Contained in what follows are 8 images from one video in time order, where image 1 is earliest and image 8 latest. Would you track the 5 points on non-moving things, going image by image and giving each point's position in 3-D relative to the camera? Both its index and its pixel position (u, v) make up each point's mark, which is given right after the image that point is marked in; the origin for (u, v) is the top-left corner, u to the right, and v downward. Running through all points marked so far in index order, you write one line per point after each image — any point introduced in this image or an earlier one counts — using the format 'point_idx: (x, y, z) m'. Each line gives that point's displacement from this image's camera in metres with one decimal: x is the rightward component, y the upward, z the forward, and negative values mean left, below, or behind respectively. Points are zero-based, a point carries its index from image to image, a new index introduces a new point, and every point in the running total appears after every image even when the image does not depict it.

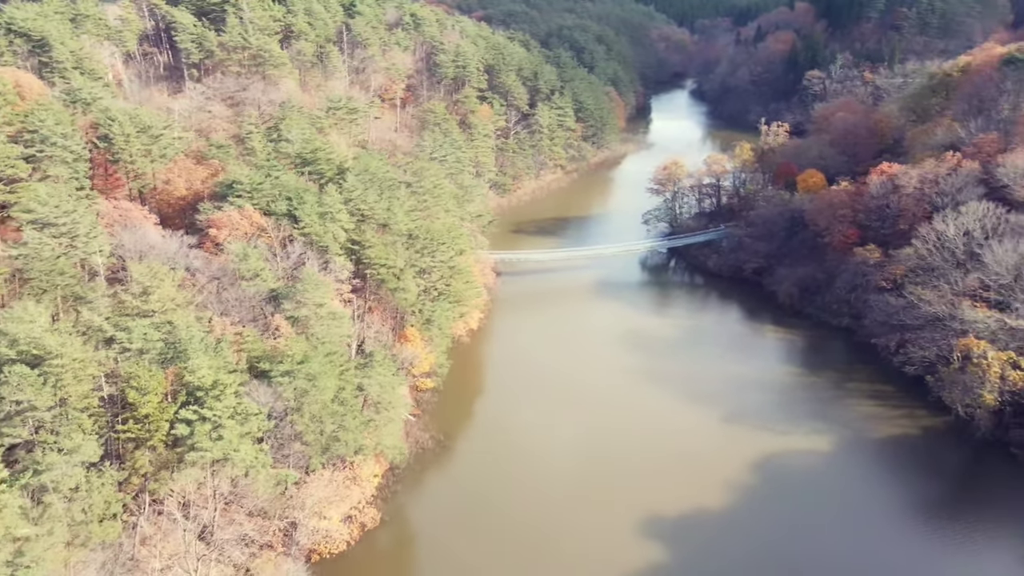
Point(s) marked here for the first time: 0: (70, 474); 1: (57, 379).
0: (-10.5, -4.4, +17.7) m
1: (-11.7, -2.3, +19.0) m
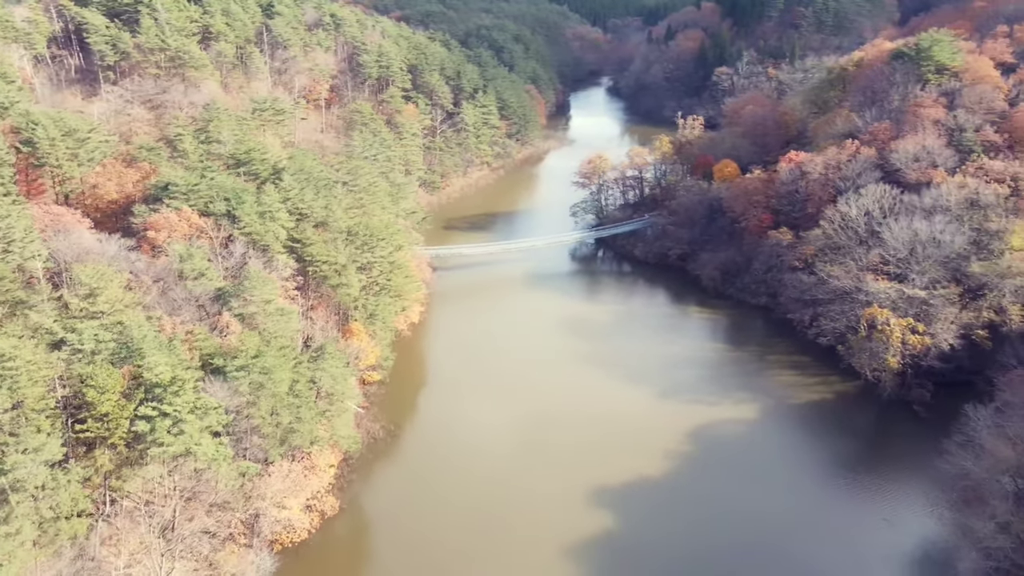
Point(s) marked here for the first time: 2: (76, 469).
0: (-11.4, -4.4, +17.7) m
1: (-12.8, -2.4, +18.9) m
2: (-11.0, -4.6, +19.0) m
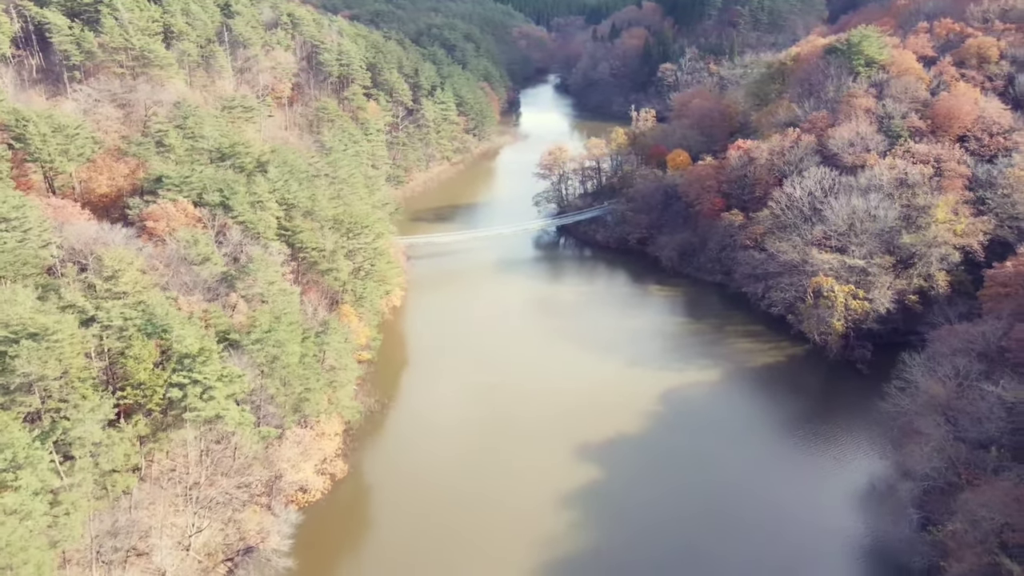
0: (-11.1, -3.8, +19.4) m
1: (-12.6, -1.8, +20.5) m
2: (-10.7, -3.9, +20.7) m
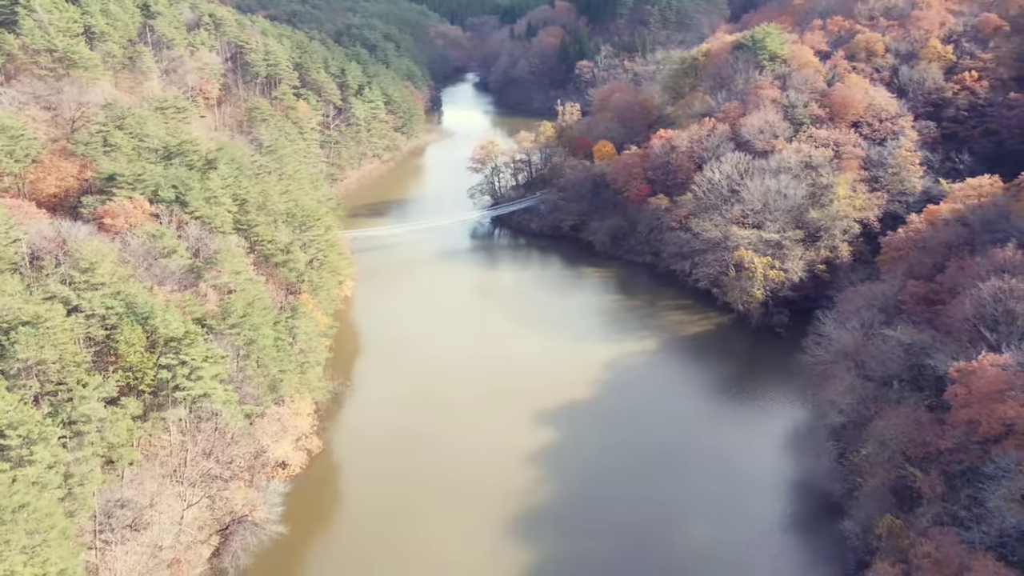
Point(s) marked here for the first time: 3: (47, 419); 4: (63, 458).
0: (-11.6, -3.4, +20.5) m
1: (-13.3, -1.5, +21.4) m
2: (-11.4, -3.5, +21.8) m
3: (-12.3, -3.4, +19.5) m
4: (-11.7, -4.4, +19.2) m
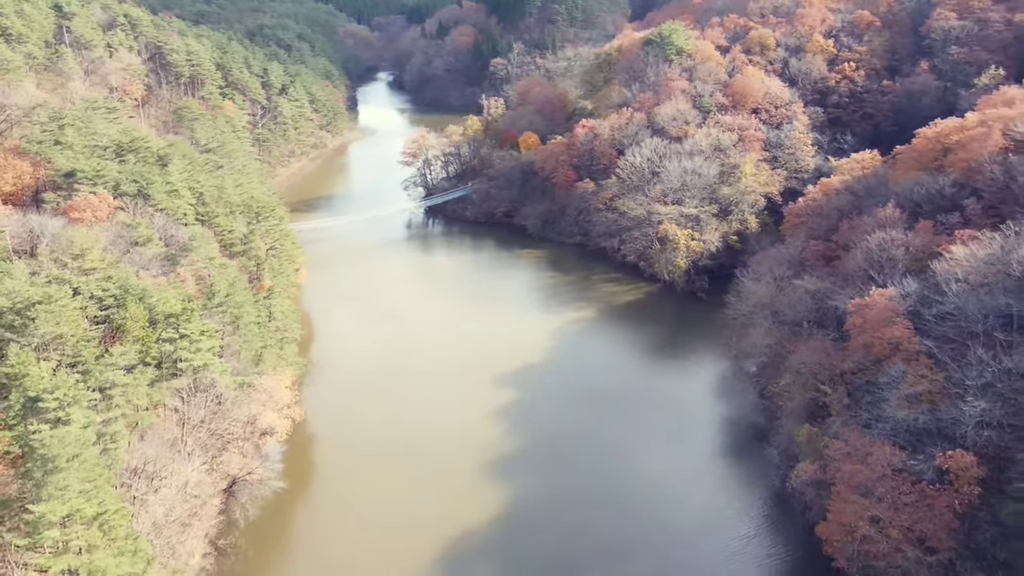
0: (-12.0, -2.7, +22.3) m
1: (-13.9, -0.9, +23.0) m
2: (-11.9, -2.8, +23.7) m
3: (-12.6, -2.8, +21.3) m
4: (-11.9, -3.7, +21.0) m
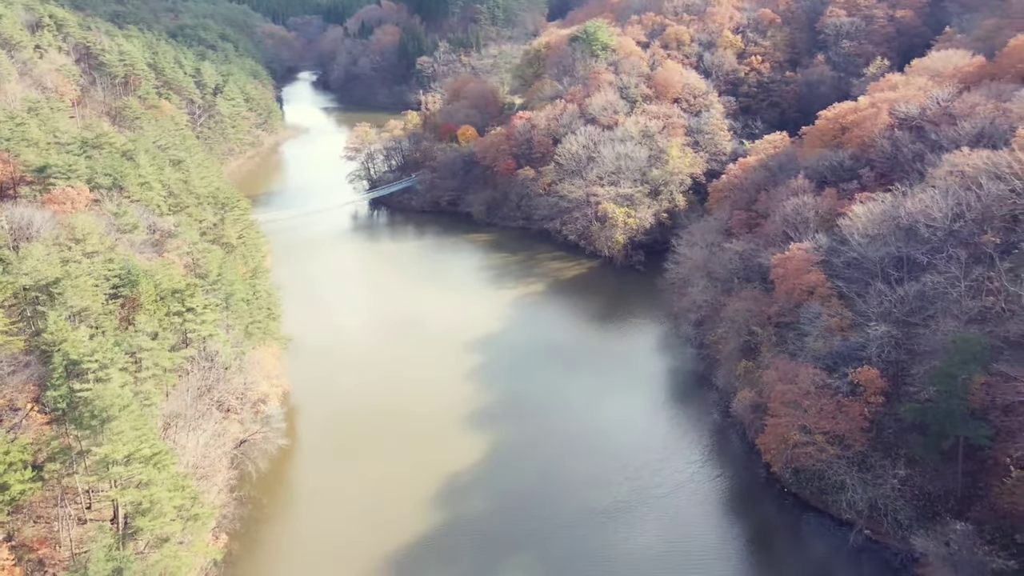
0: (-12.4, -1.8, +24.6) m
1: (-14.4, -0.1, +25.1) m
2: (-12.4, -1.9, +25.9) m
3: (-12.8, -1.9, +23.5) m
4: (-12.1, -2.8, +23.3) m
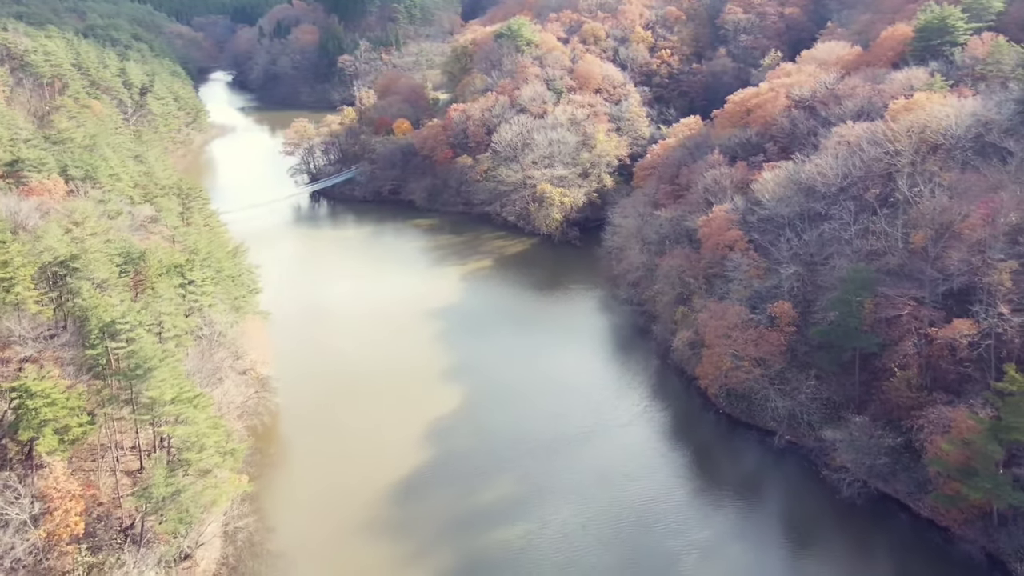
0: (-13.0, -0.7, +27.3) m
1: (-15.2, +0.9, +27.5) m
2: (-13.3, -0.9, +28.6) m
3: (-13.3, -0.9, +26.1) m
4: (-12.6, -1.7, +26.0) m
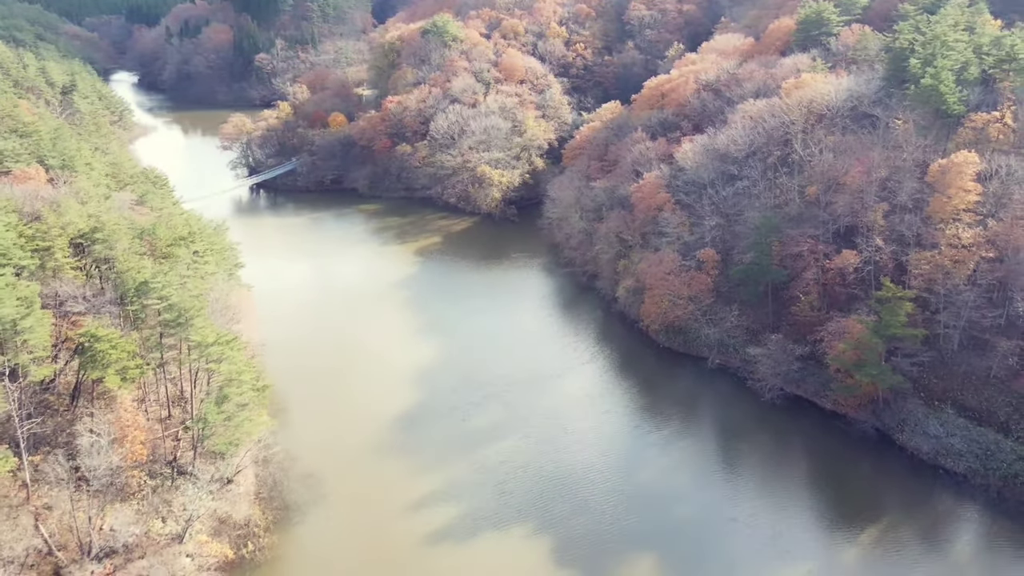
0: (-13.8, +0.7, +30.6) m
1: (-16.0, +2.2, +30.6) m
2: (-14.1, +0.6, +31.9) m
3: (-13.9, +0.5, +29.4) m
4: (-13.1, -0.3, +29.4) m
